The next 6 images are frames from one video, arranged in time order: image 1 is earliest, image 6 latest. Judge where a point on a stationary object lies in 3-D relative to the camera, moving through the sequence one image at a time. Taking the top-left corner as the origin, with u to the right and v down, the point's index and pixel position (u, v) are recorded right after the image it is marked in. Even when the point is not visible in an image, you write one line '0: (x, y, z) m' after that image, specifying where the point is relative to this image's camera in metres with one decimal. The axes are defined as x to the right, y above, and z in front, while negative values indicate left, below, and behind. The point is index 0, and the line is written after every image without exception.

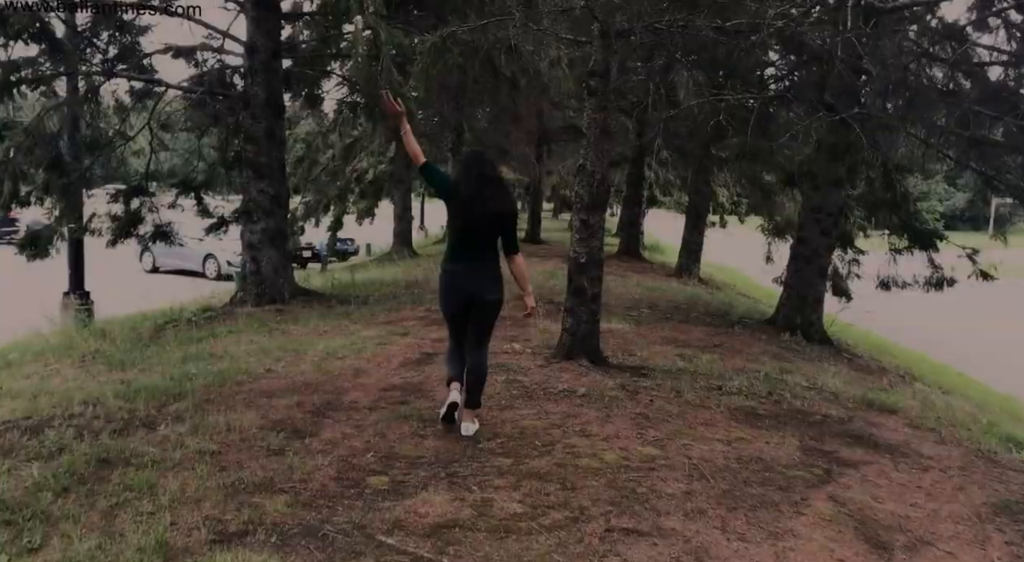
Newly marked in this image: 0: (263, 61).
0: (-3.2, +2.8, +11.3) m
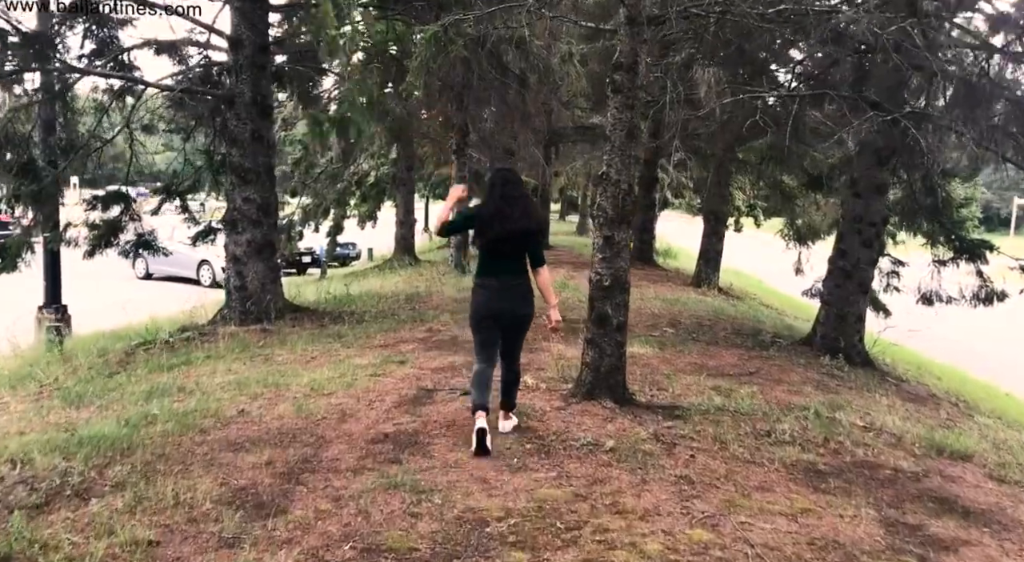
0: (-3.0, +2.6, +10.3) m
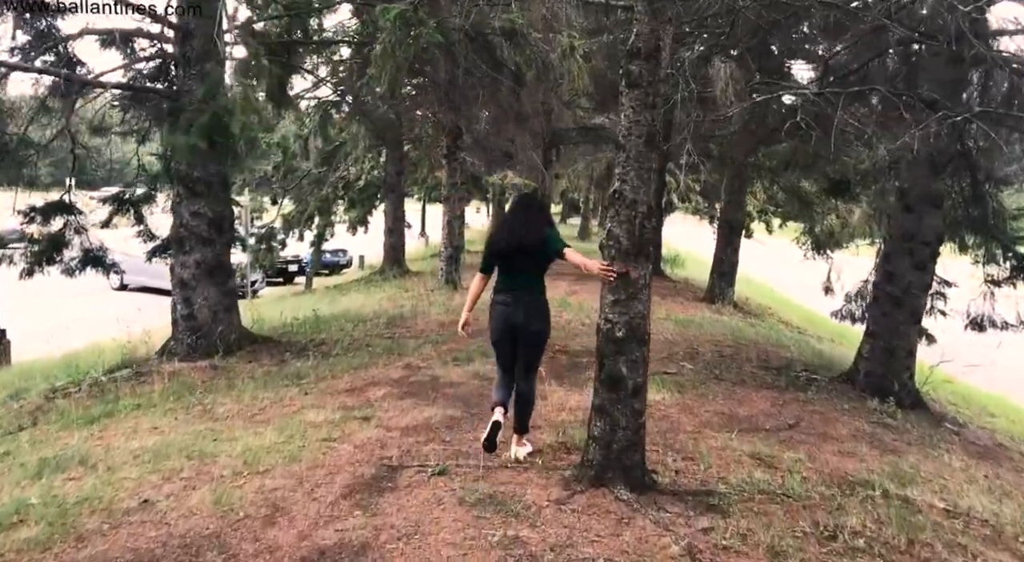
0: (-3.1, +2.3, +8.9) m
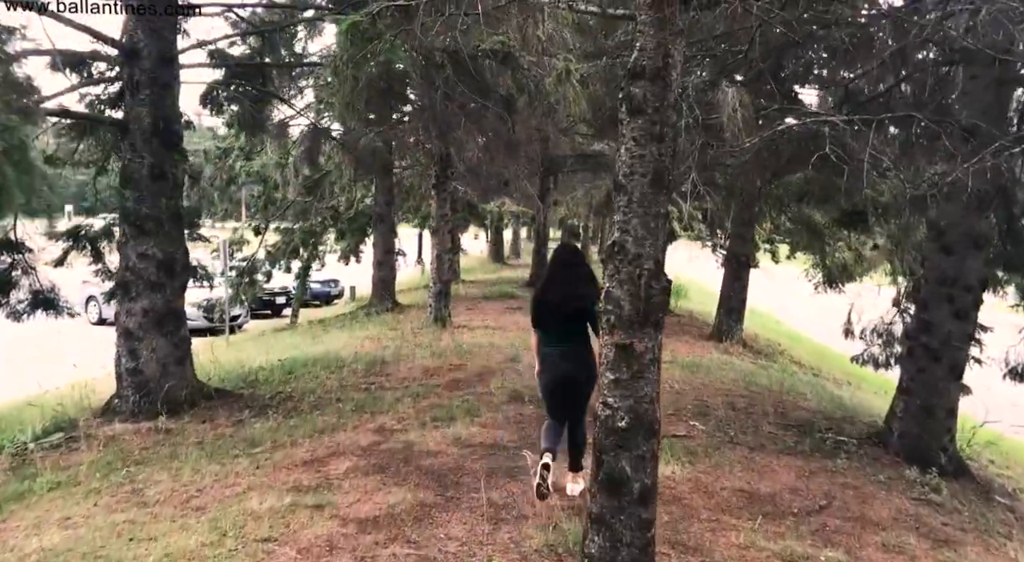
0: (-3.2, +1.9, +8.0) m
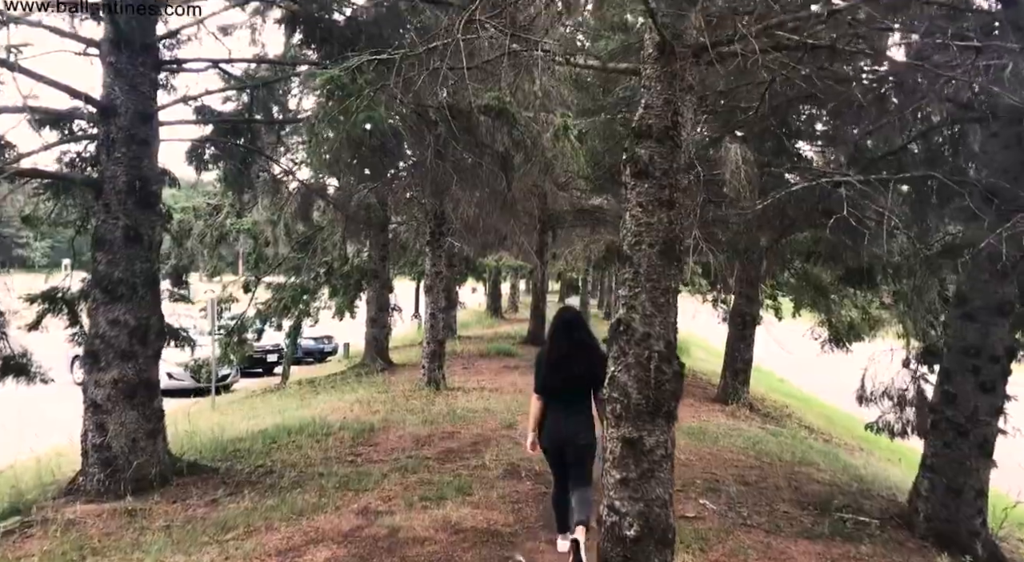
0: (-3.3, +1.3, +7.6) m
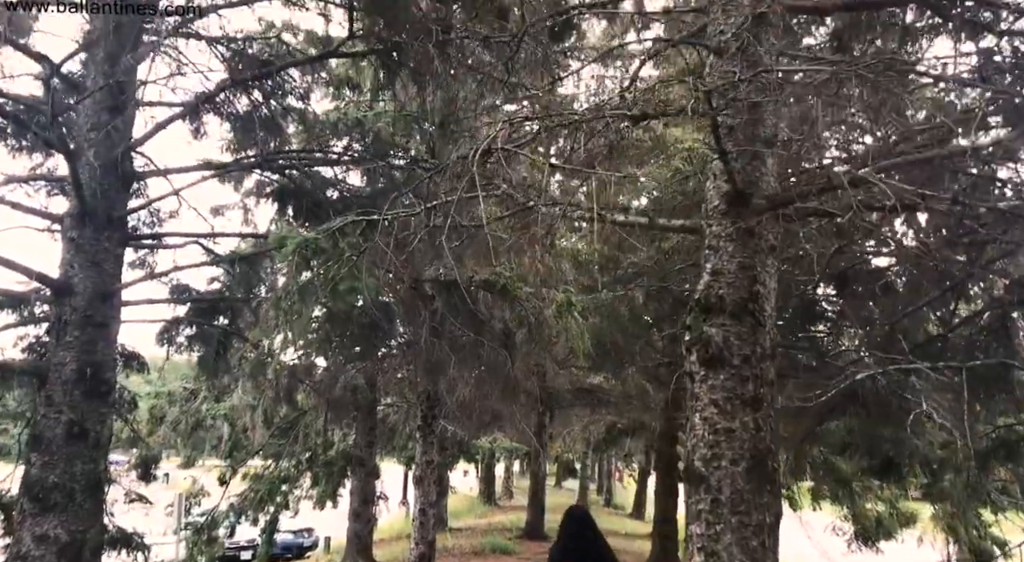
0: (-3.2, -0.2, +6.7) m
